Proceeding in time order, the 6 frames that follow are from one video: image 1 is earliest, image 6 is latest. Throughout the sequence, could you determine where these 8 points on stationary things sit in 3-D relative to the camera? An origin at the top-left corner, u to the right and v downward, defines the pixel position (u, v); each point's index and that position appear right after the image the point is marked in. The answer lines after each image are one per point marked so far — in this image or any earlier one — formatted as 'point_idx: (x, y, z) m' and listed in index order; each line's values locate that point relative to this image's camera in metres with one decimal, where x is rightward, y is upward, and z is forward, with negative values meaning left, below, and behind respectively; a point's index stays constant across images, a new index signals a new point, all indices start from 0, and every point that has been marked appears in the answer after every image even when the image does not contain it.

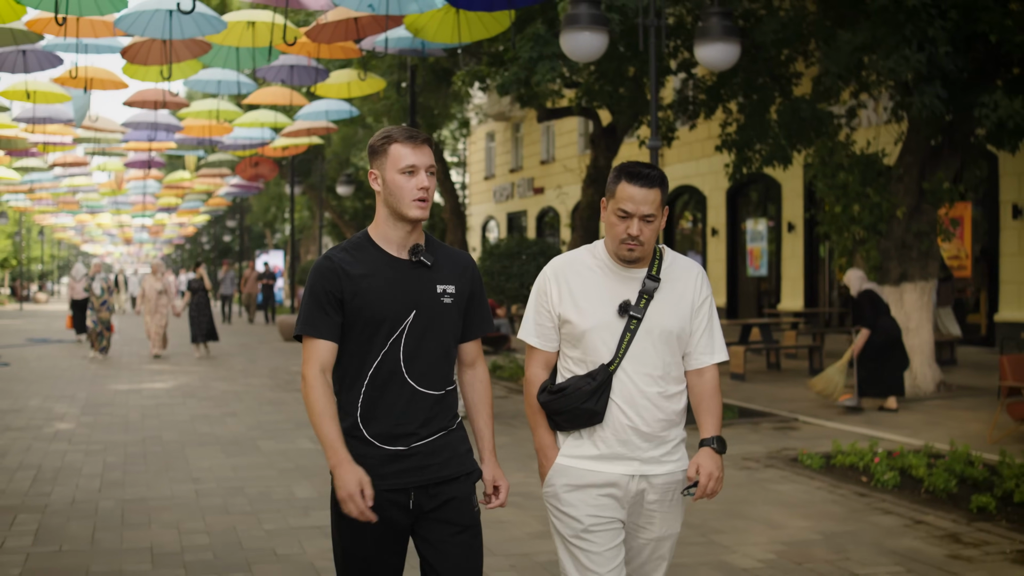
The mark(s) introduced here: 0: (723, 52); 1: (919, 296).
0: (+1.9, +2.2, +11.2) m
1: (+5.0, -0.1, +15.0) m
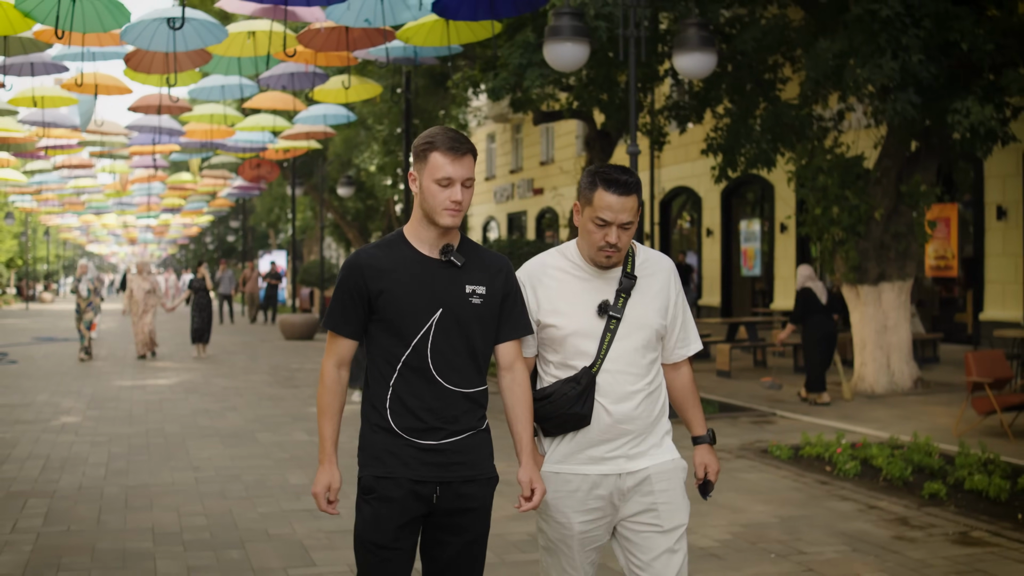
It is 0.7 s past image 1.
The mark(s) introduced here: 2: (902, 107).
0: (+1.8, +2.2, +11.7) m
1: (+4.9, -0.1, +15.5) m
2: (+4.3, +2.0, +13.6) m
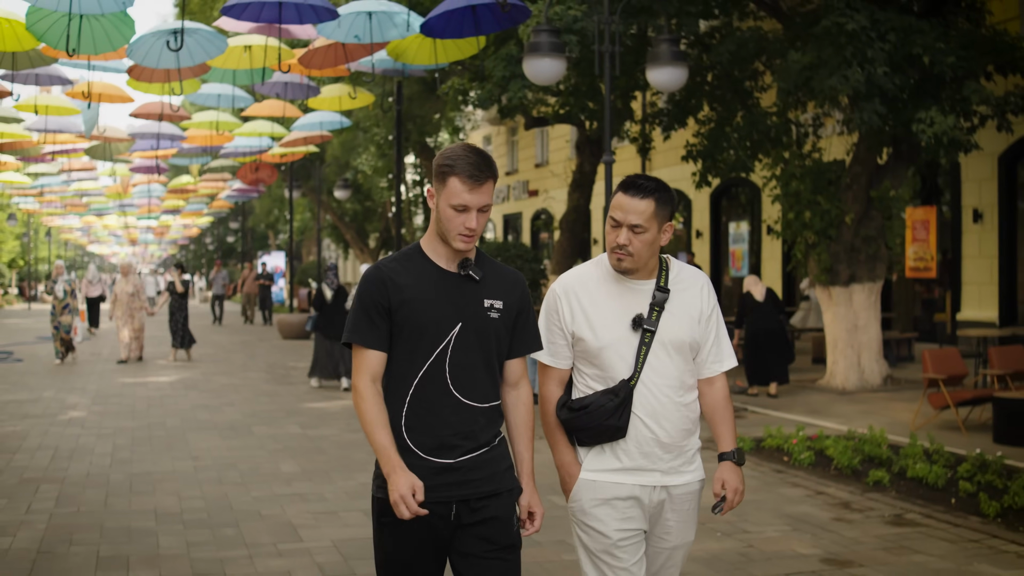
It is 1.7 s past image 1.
0: (+1.6, +2.2, +12.4) m
1: (+4.7, -0.1, +16.2) m
2: (+4.2, +2.0, +14.3) m
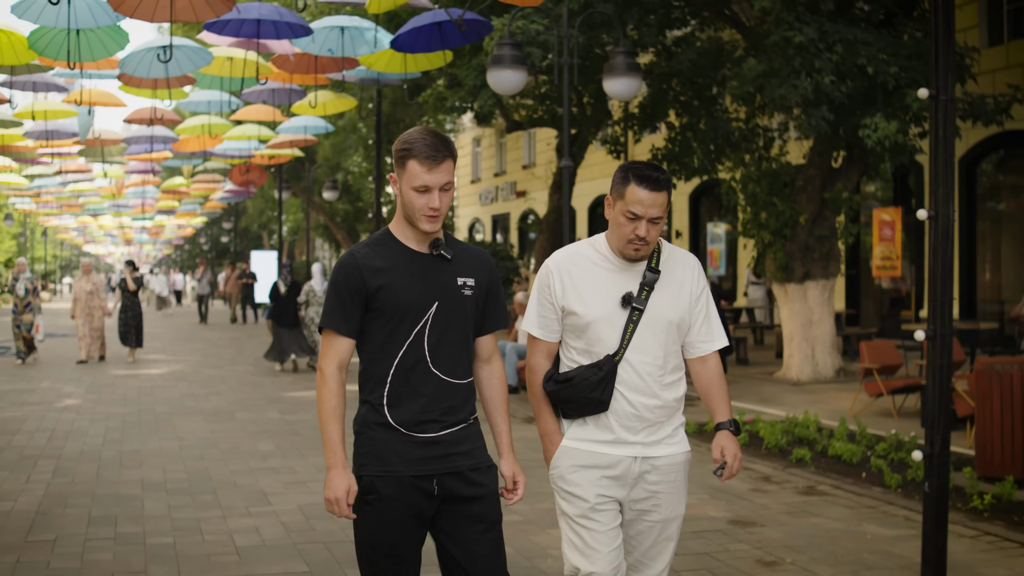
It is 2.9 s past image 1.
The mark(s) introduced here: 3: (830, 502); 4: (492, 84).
0: (+1.2, +2.2, +13.3) m
1: (+4.3, -0.1, +17.1) m
2: (+3.8, +2.0, +15.2) m
3: (+2.2, -1.5, +8.5) m
4: (-0.2, +2.2, +12.9) m
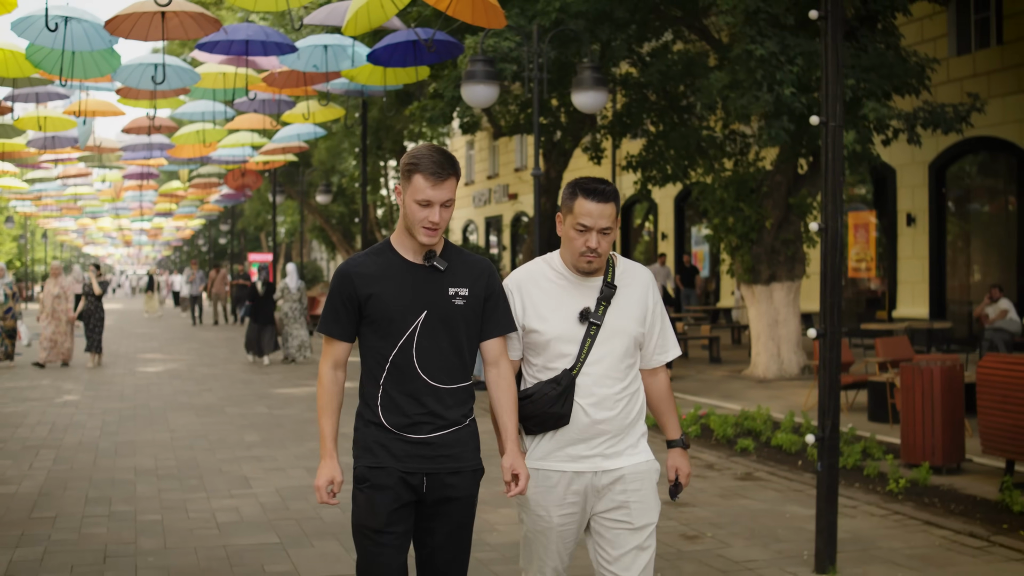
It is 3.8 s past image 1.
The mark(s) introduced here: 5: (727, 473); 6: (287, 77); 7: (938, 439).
0: (+0.9, +2.2, +14.1) m
1: (+4.0, -0.1, +17.9) m
2: (+3.5, +2.0, +16.0) m
3: (+1.9, -1.5, +9.3) m
4: (-0.5, +2.1, +13.7) m
5: (+1.7, -1.5, +9.8) m
6: (-2.8, +2.6, +15.0) m
7: (+3.4, -1.2, +9.6) m
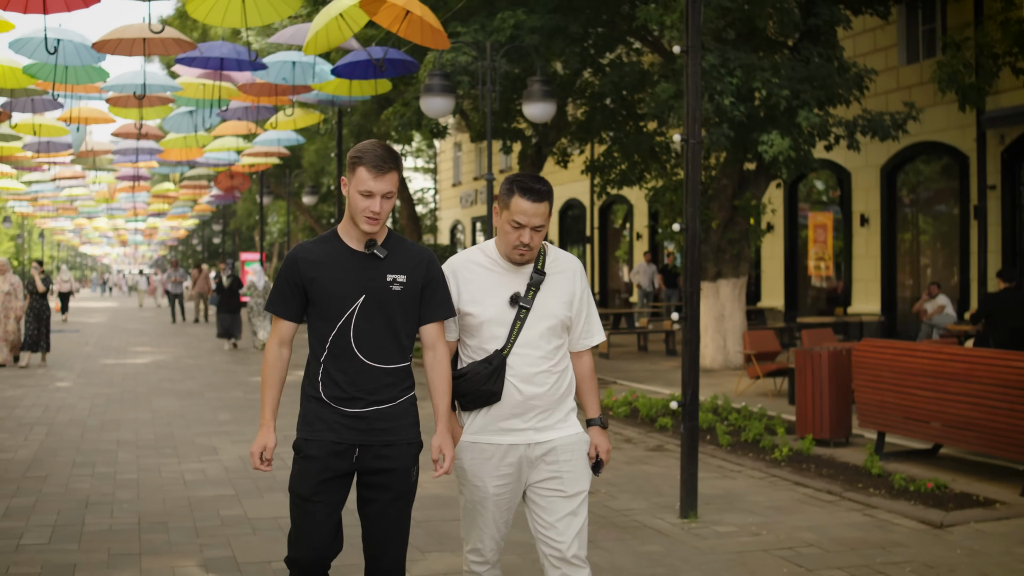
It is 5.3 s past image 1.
0: (+0.4, +2.2, +15.4) m
1: (+3.4, 0.0, +19.2) m
2: (+2.9, +2.1, +17.3) m
3: (+1.4, -1.4, +10.6) m
4: (-1.1, +2.2, +15.0) m
5: (+1.2, -1.4, +11.1) m
6: (-3.3, +2.6, +16.3) m
7: (+2.8, -1.1, +10.9) m
